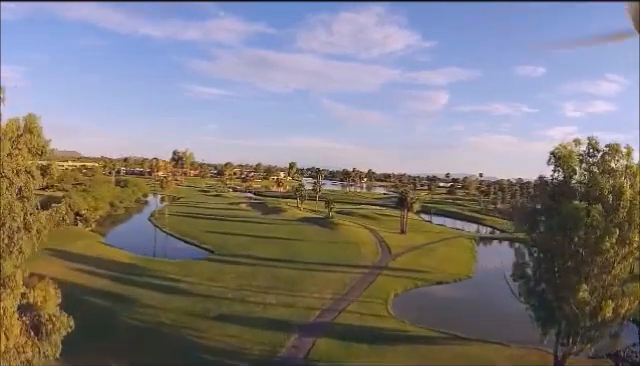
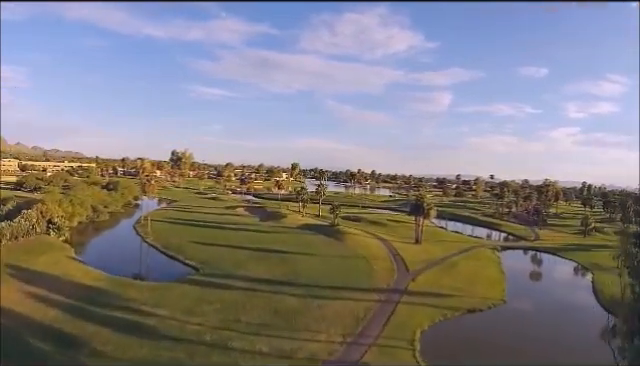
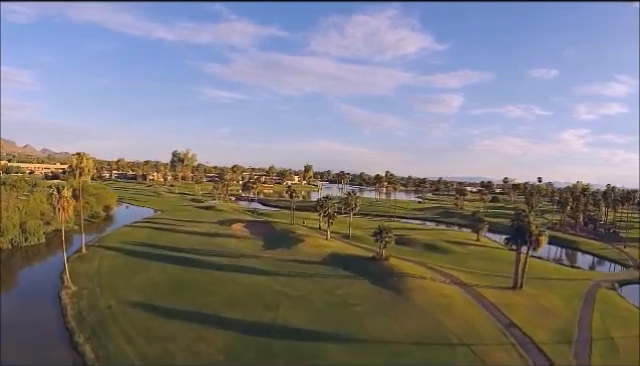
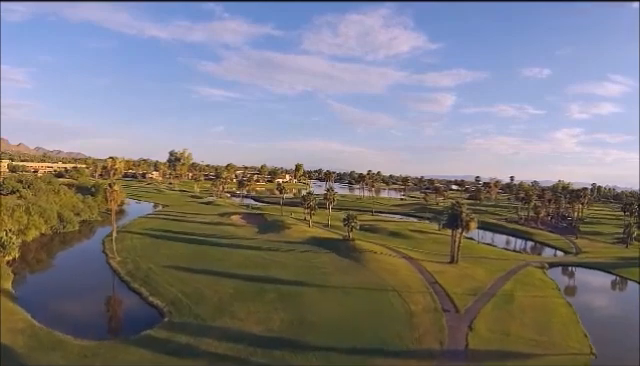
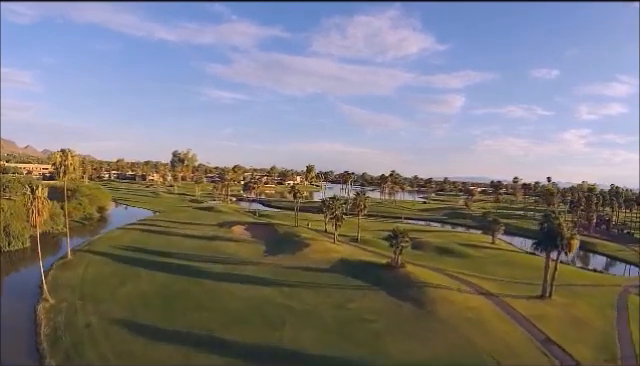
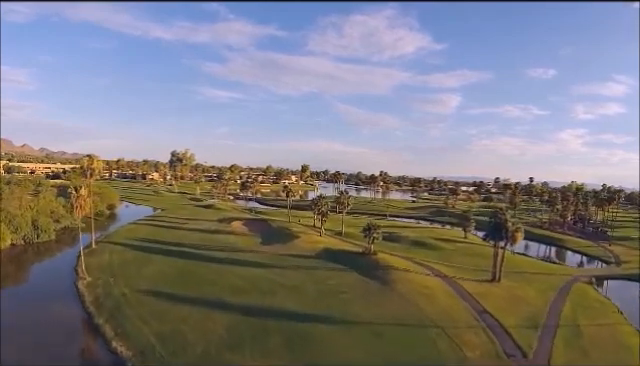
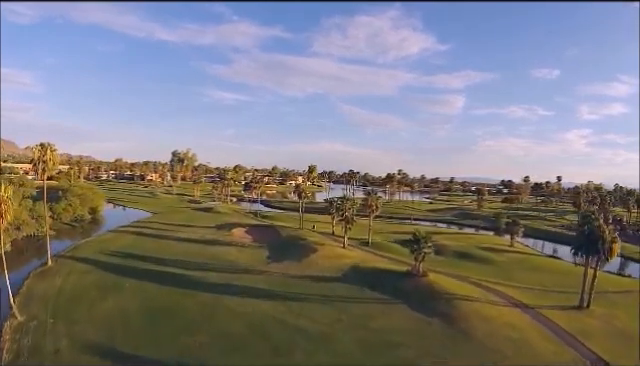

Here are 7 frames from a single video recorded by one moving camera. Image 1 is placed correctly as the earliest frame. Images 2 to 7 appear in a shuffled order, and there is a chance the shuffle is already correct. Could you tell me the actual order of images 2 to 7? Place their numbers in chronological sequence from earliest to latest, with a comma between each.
2, 4, 6, 3, 5, 7
